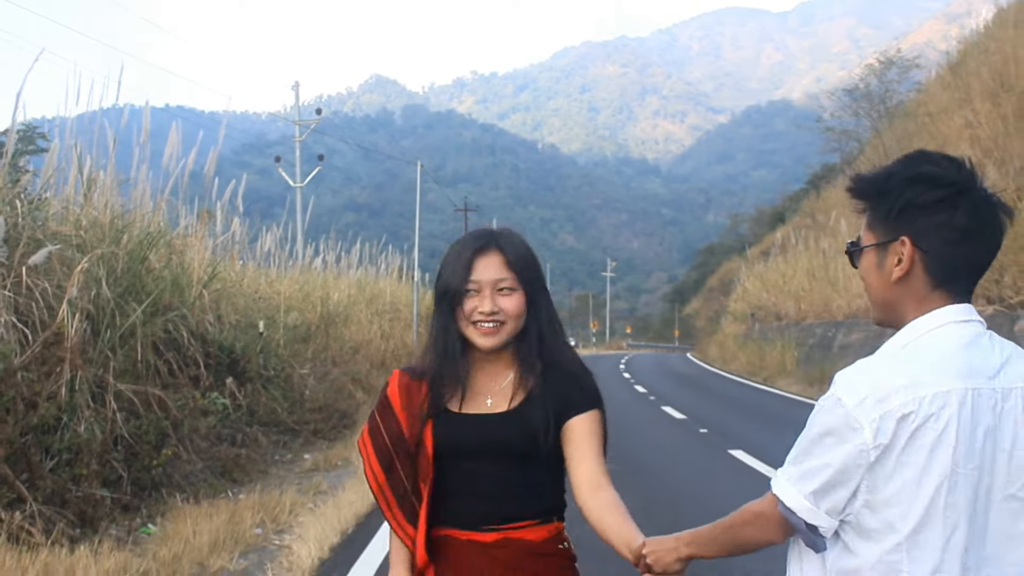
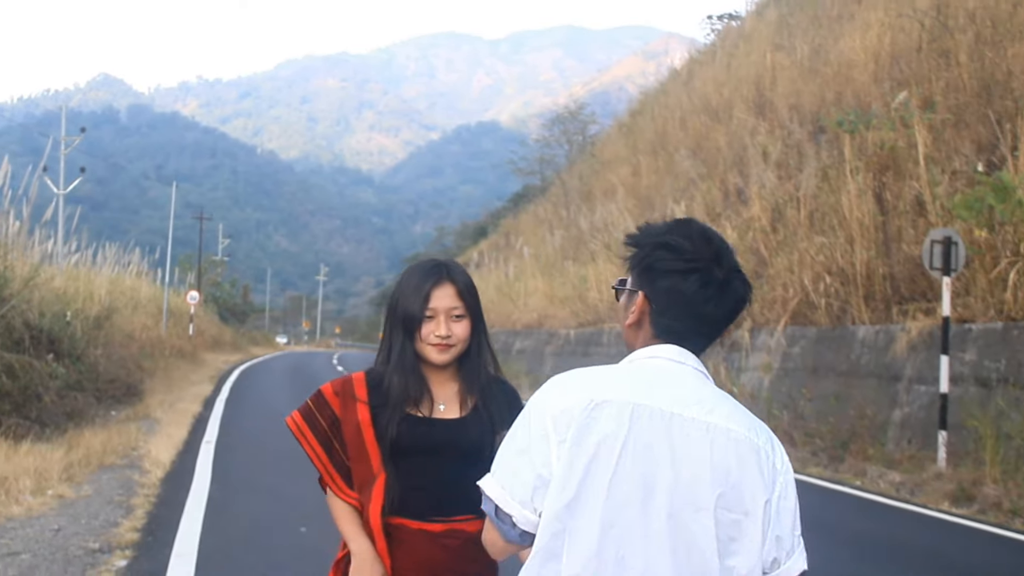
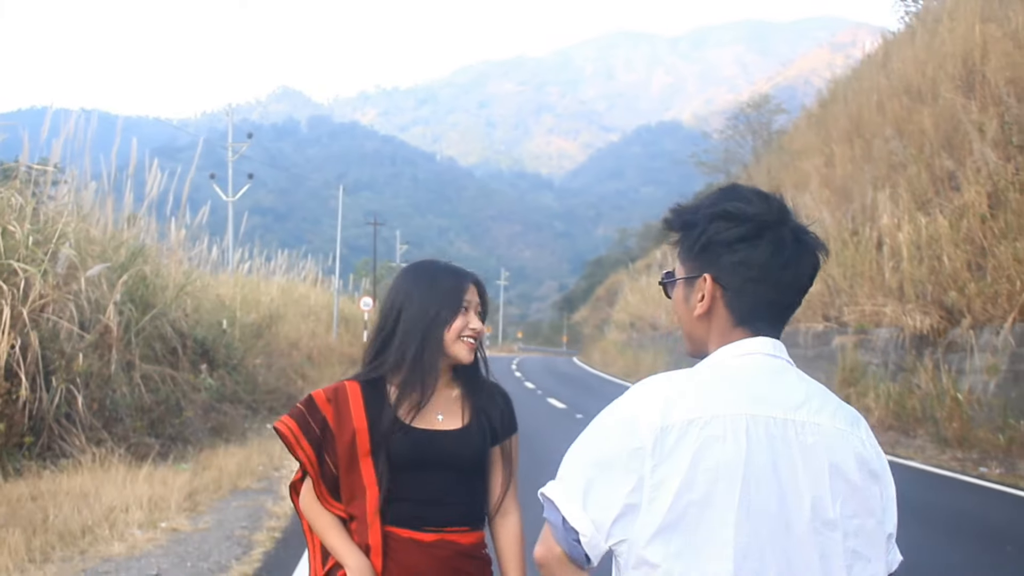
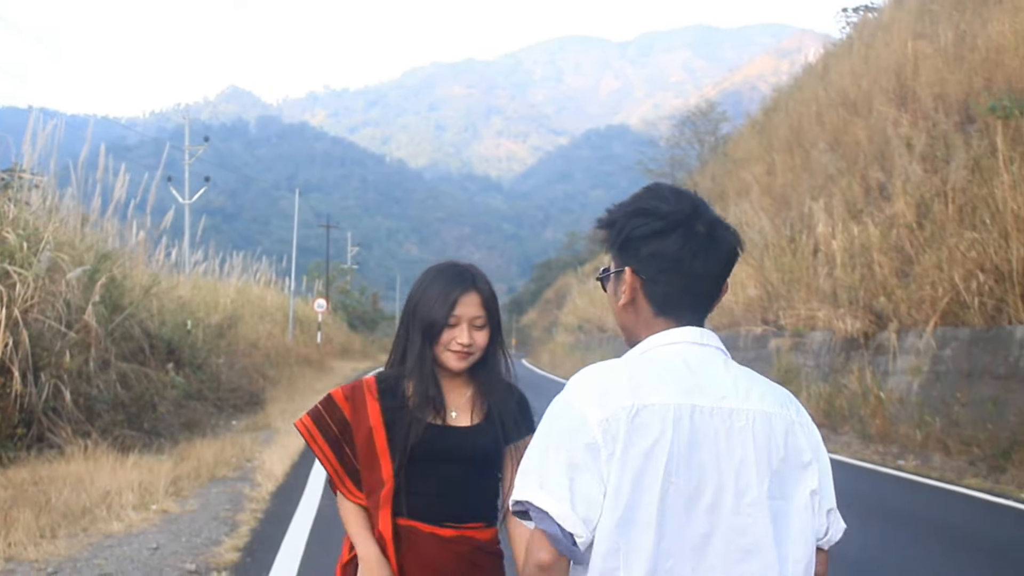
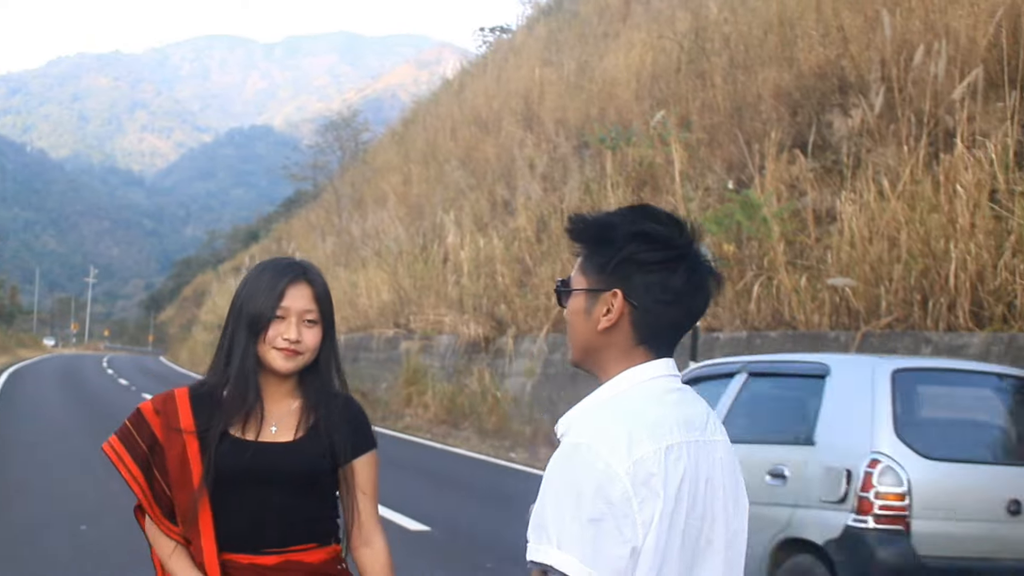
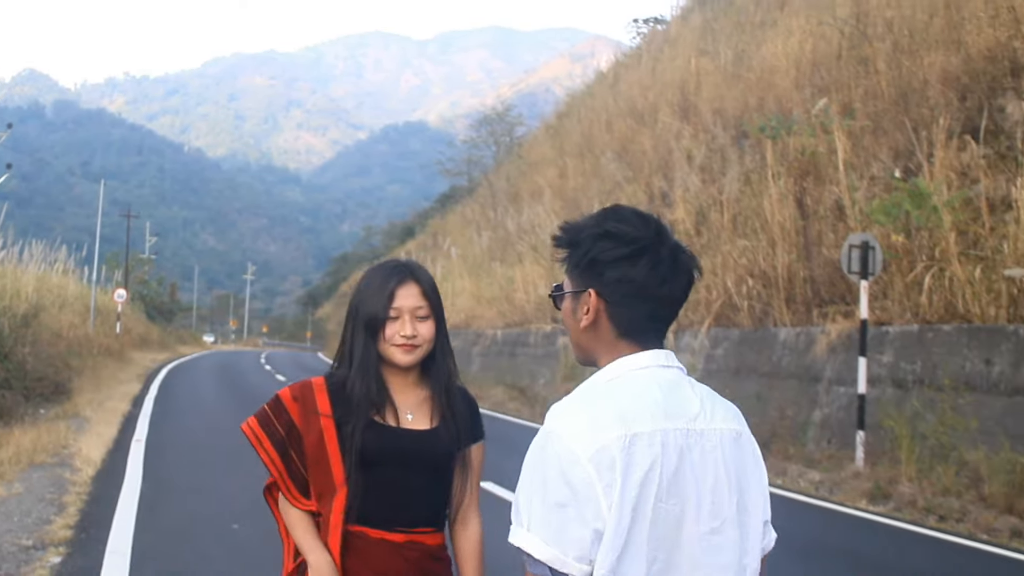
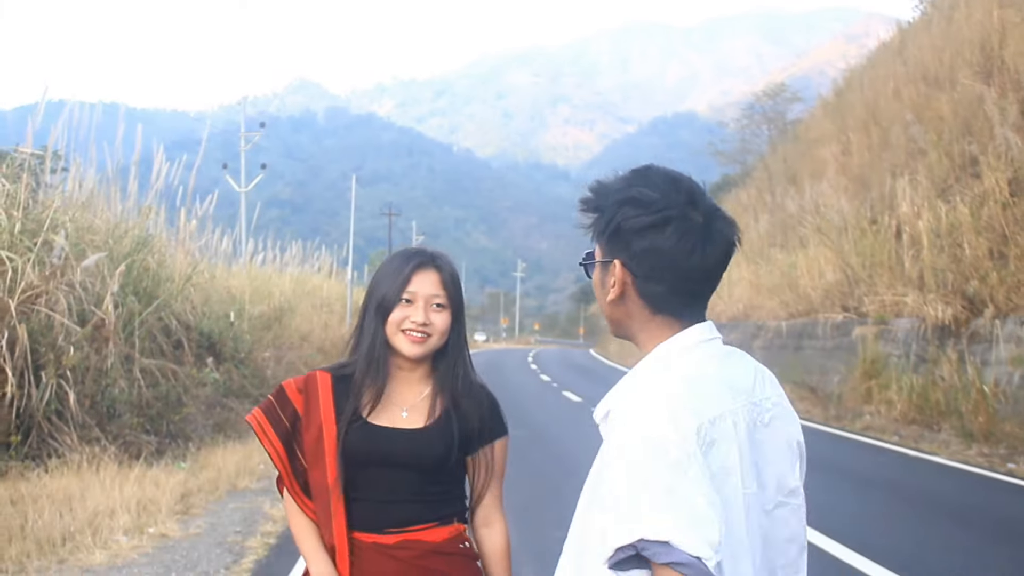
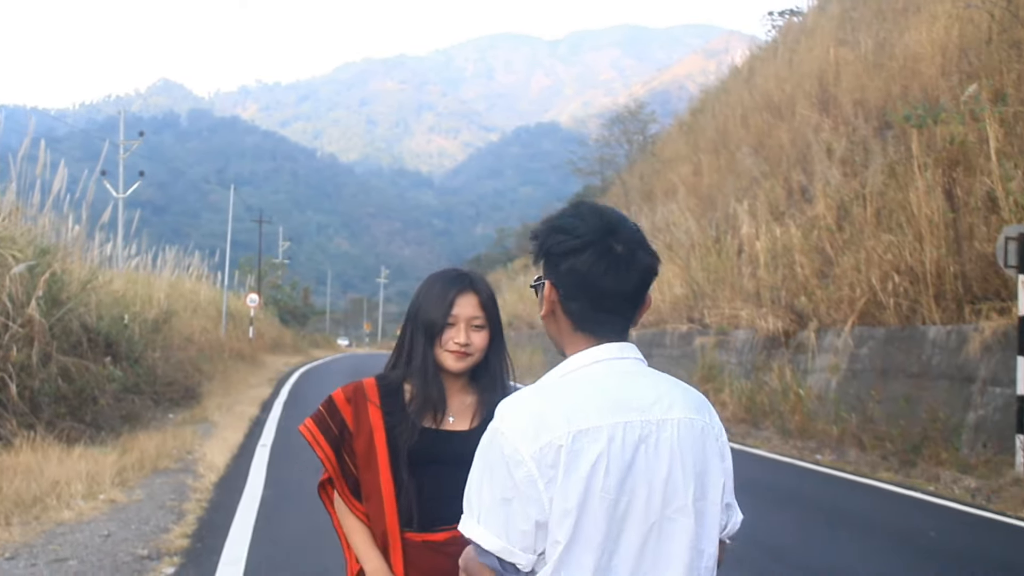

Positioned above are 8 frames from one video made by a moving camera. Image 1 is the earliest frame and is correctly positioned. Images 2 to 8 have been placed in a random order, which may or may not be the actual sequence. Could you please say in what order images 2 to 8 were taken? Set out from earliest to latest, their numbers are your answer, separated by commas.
7, 3, 4, 8, 2, 6, 5
